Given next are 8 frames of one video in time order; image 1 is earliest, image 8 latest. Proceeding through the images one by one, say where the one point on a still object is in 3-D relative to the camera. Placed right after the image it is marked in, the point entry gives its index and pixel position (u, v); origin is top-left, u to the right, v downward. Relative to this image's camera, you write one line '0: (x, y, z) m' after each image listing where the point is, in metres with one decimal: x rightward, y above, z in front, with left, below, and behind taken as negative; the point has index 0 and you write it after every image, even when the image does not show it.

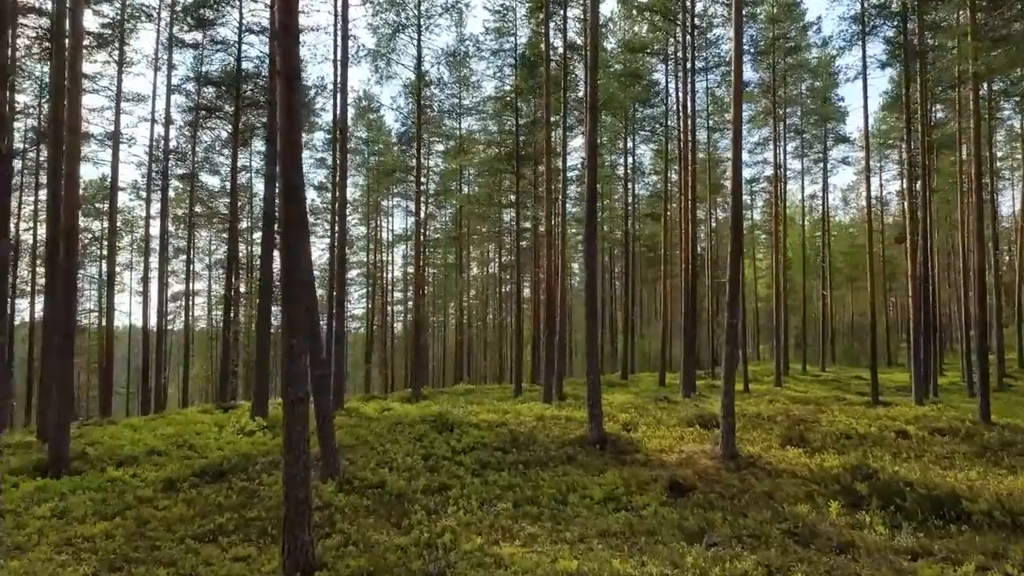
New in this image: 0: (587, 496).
0: (+0.9, -2.4, +7.7) m
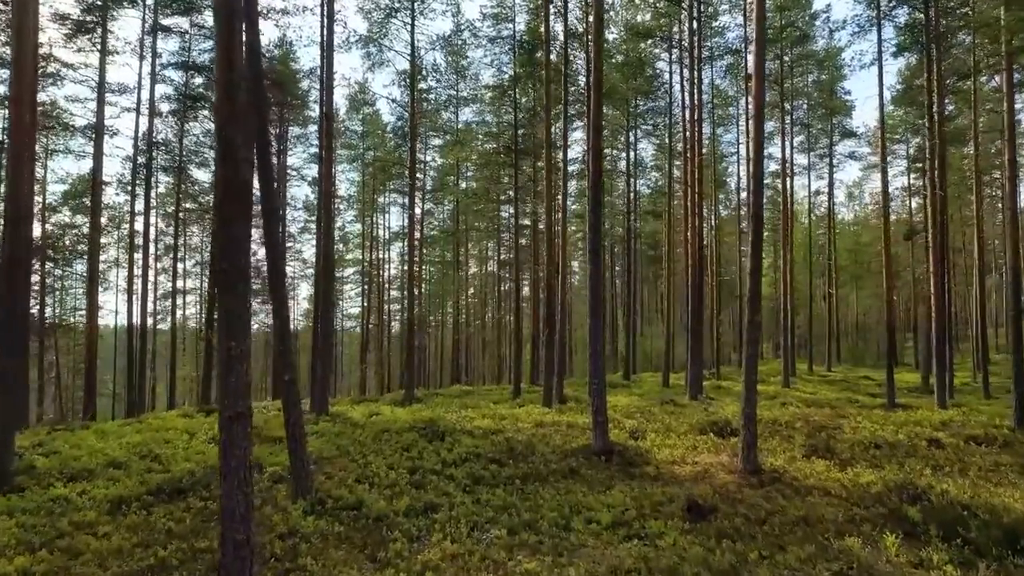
0: (+0.8, -2.3, +6.7) m
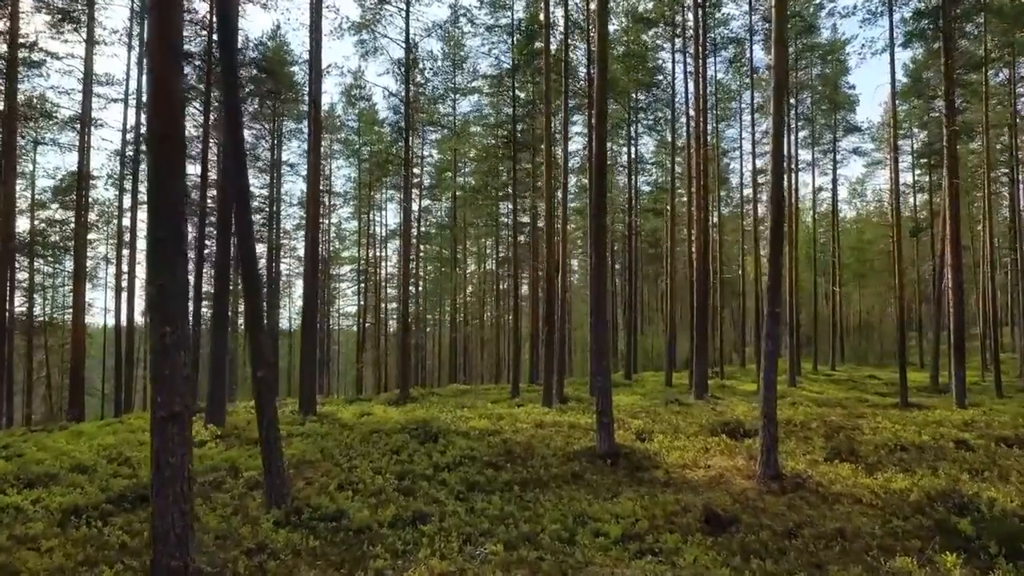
0: (+0.8, -2.2, +6.0) m
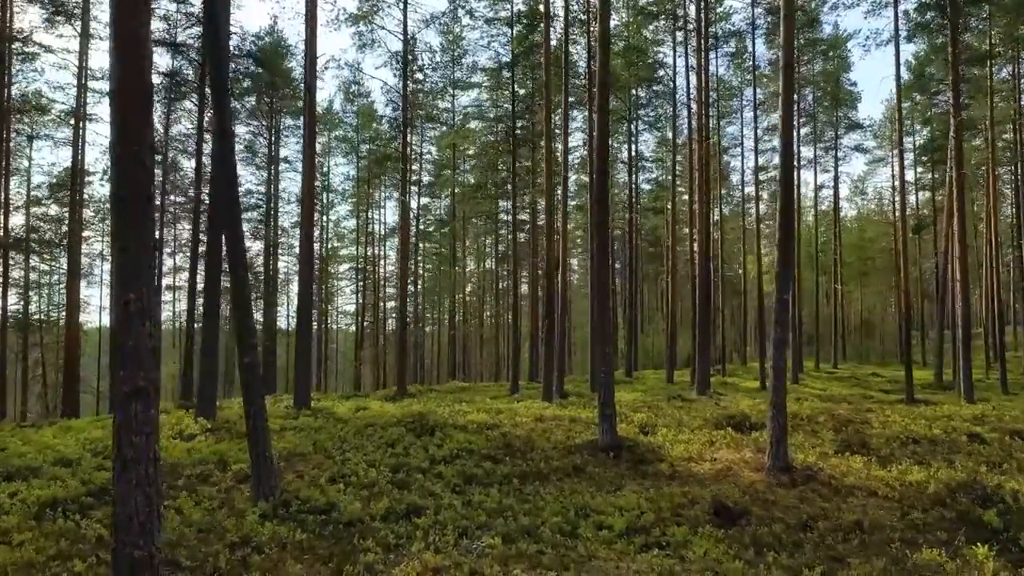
0: (+0.8, -2.0, +5.7) m
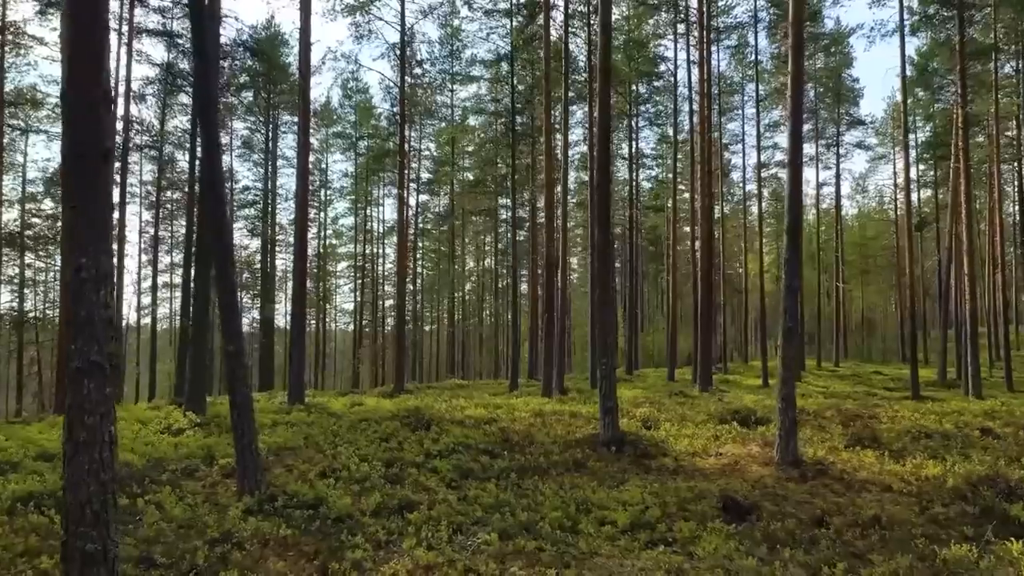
0: (+0.8, -1.9, +5.4) m
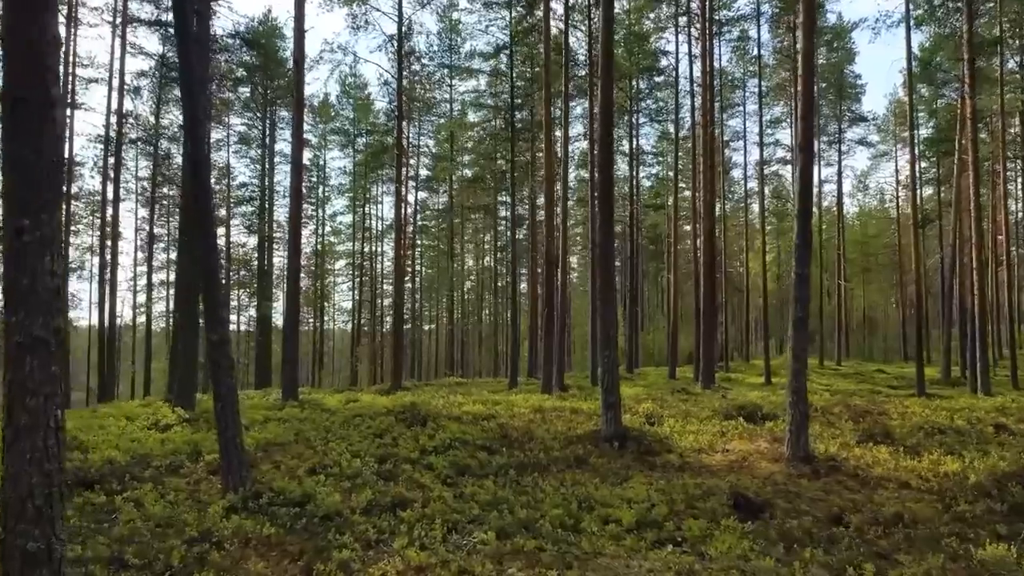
0: (+0.8, -1.7, +5.1) m
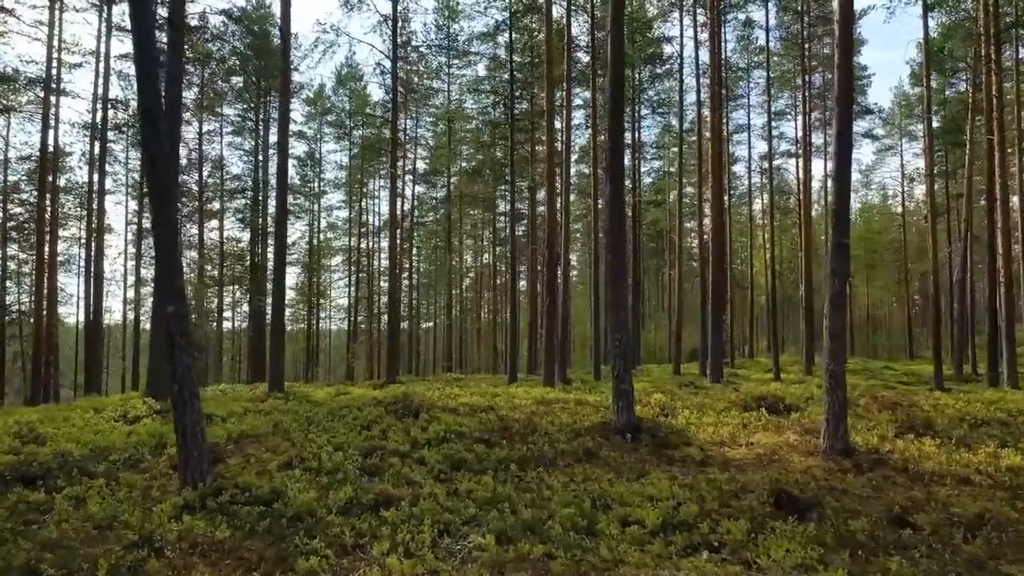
0: (+0.8, -1.5, +4.3) m
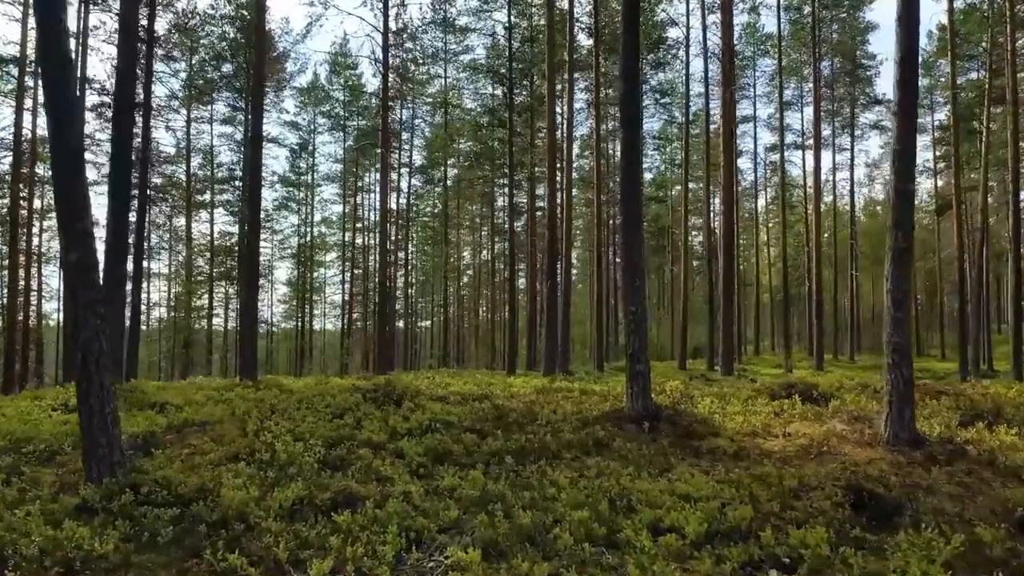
0: (+0.7, -1.1, +3.2) m
